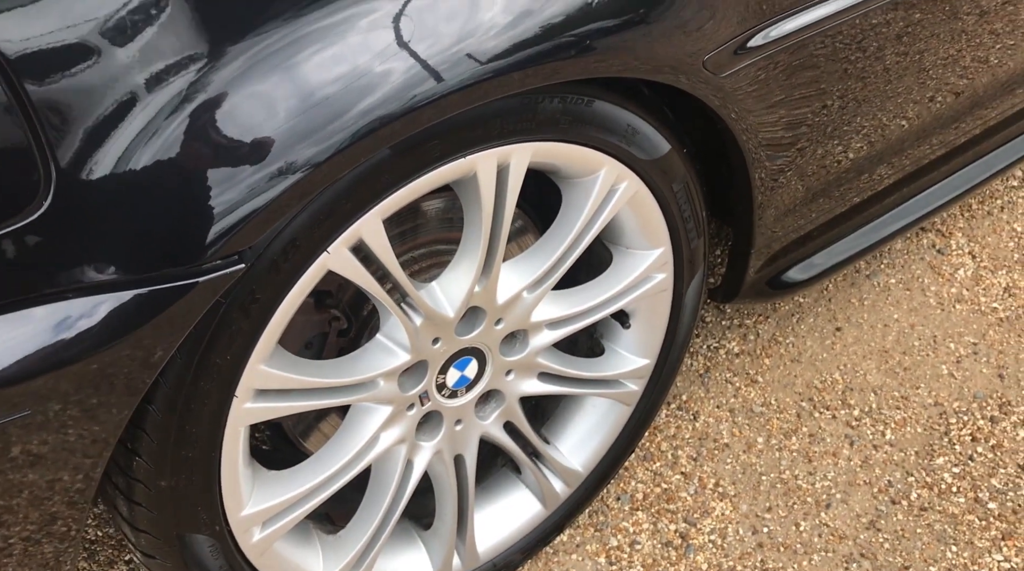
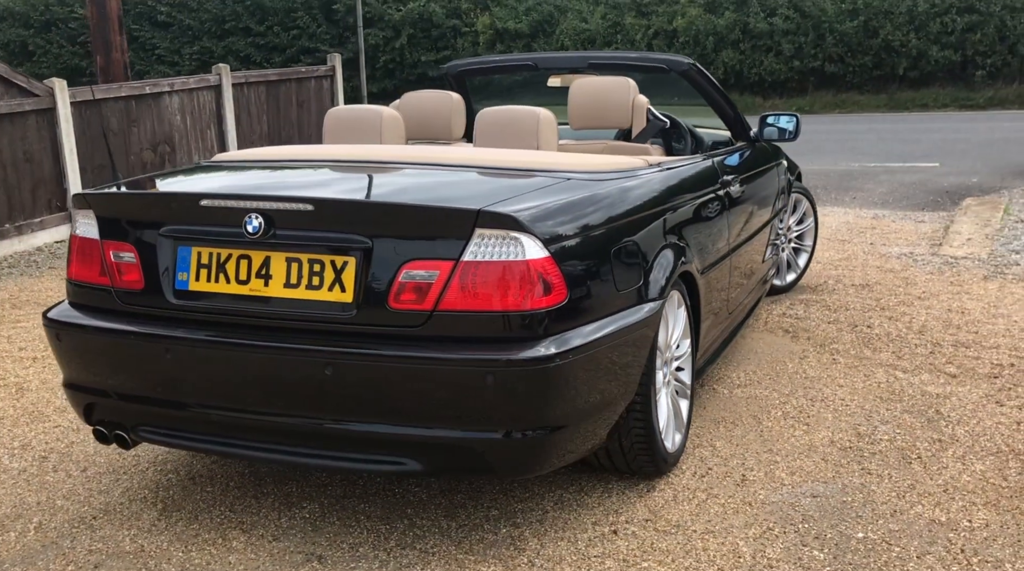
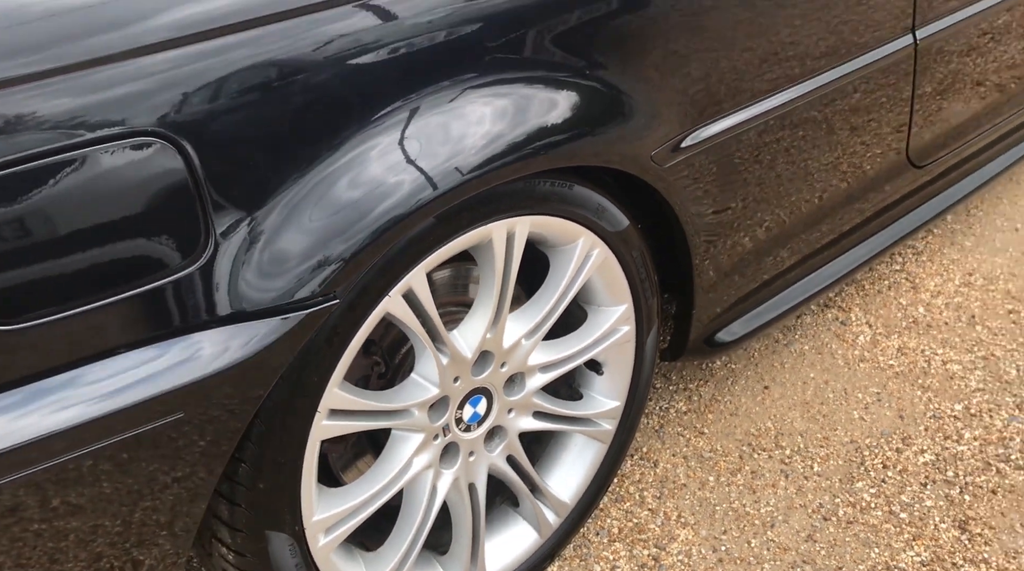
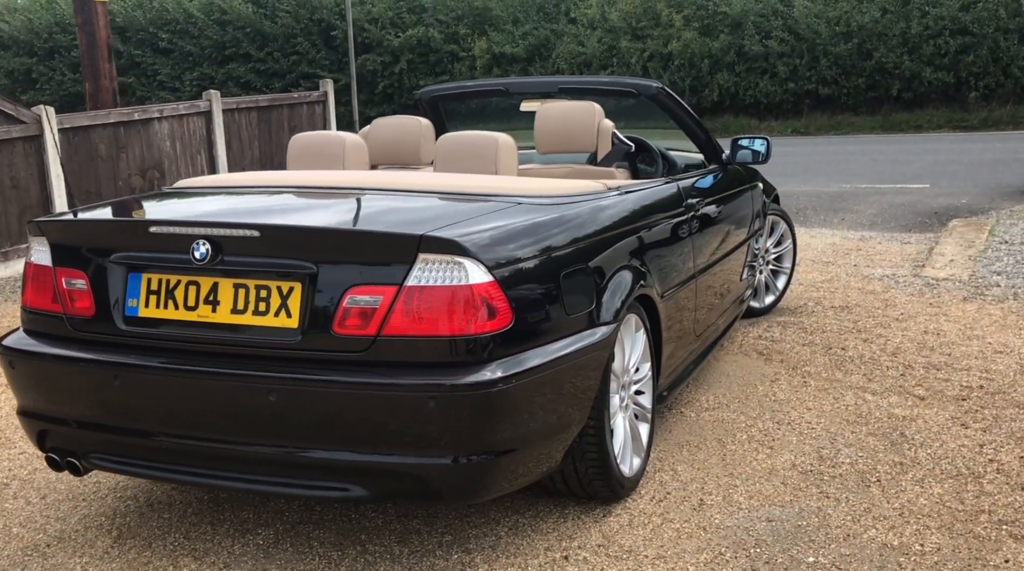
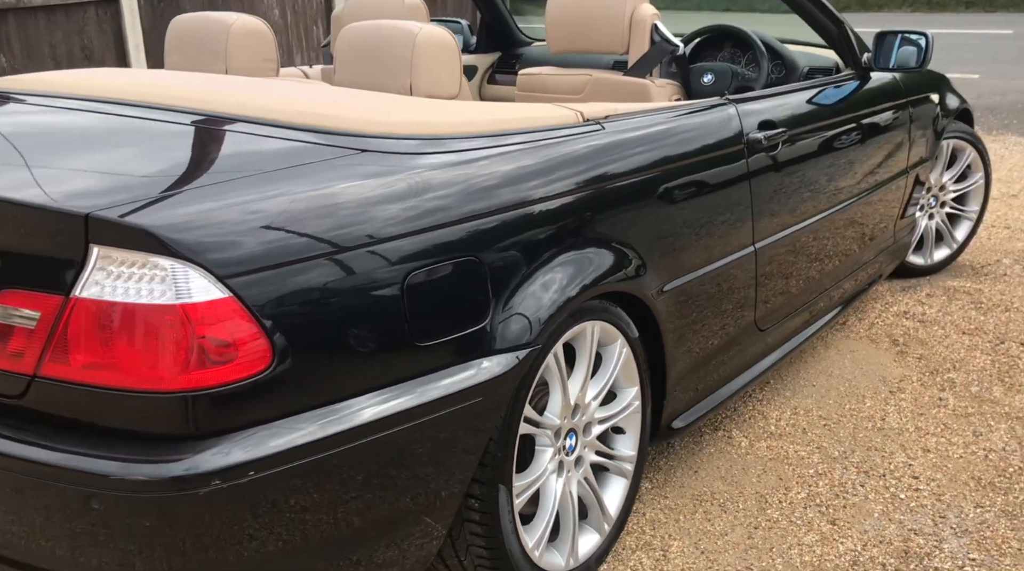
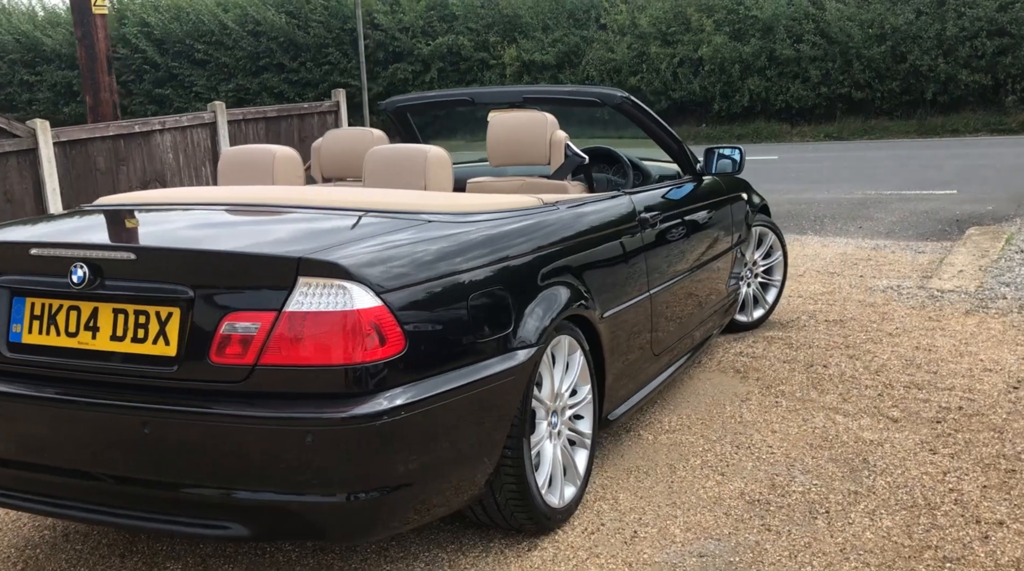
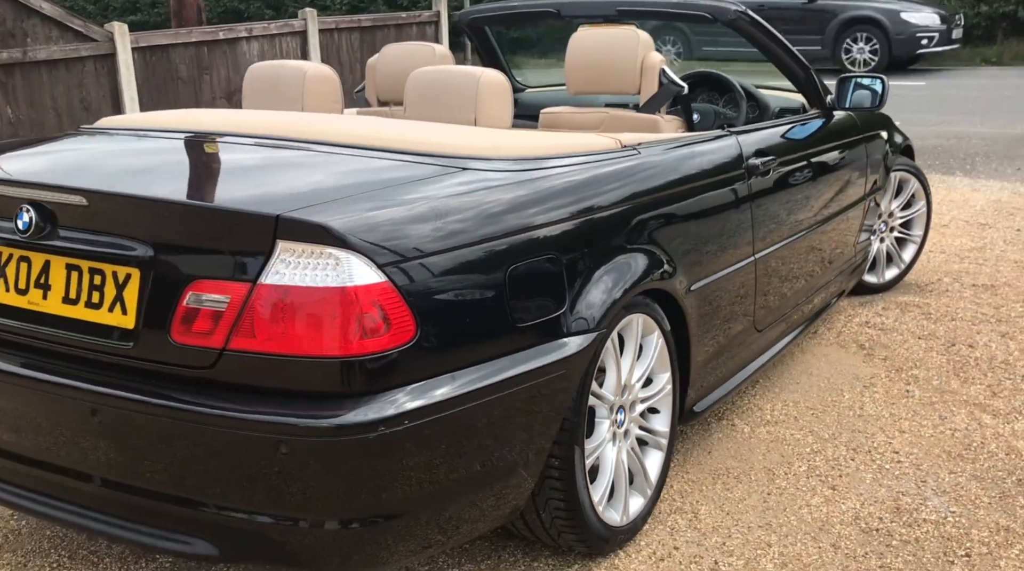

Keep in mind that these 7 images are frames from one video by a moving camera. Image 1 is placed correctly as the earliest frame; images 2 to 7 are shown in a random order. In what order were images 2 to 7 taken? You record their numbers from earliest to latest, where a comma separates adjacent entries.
3, 5, 7, 2, 4, 6
